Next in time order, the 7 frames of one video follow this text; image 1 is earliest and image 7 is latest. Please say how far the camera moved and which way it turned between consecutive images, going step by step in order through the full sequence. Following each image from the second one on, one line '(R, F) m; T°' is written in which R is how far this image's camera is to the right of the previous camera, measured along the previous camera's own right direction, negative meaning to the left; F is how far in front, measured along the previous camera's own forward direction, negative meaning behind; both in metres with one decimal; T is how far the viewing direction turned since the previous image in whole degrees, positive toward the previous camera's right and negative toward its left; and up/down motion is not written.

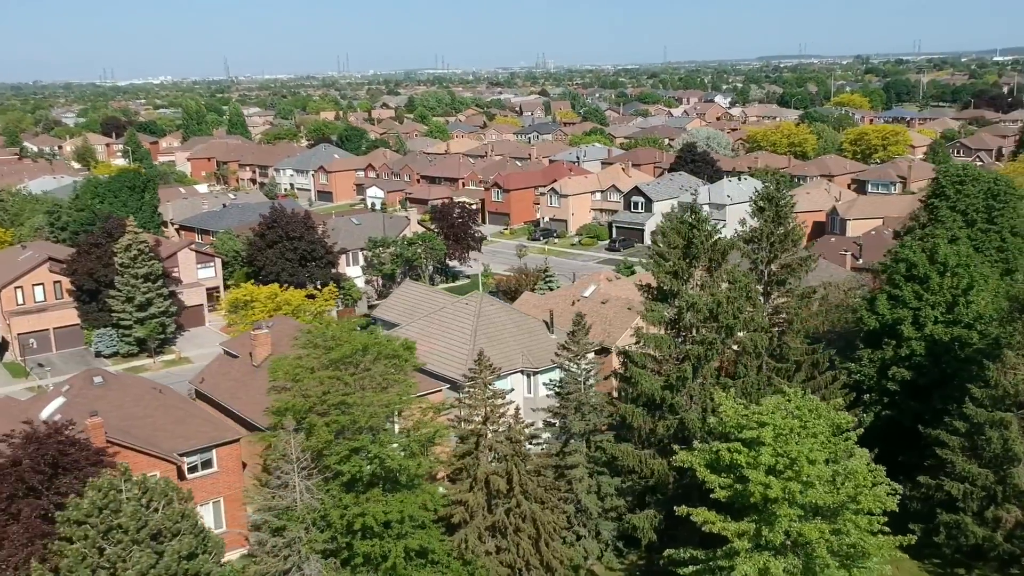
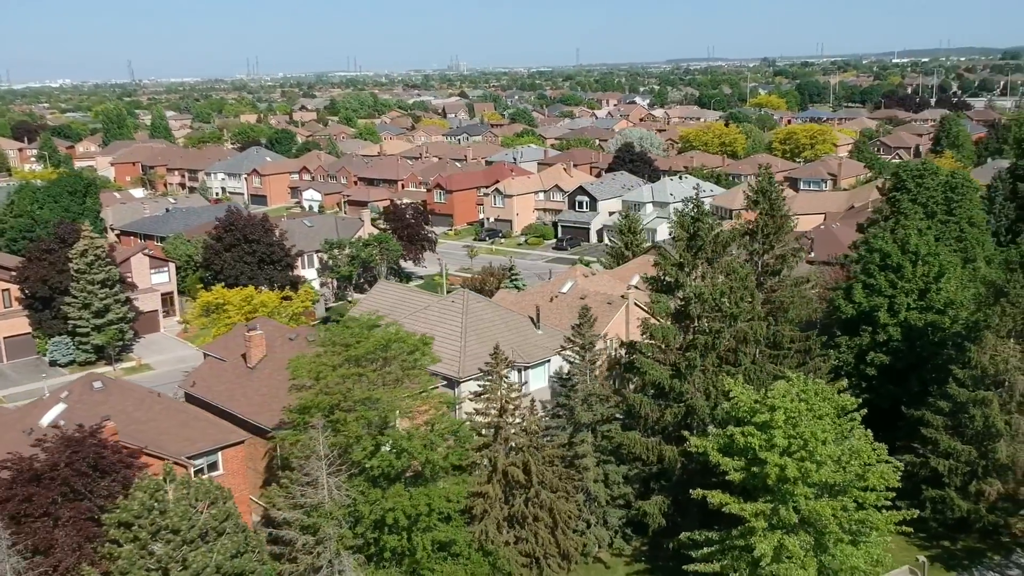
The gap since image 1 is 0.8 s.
(-2.3, -0.3) m; +5°
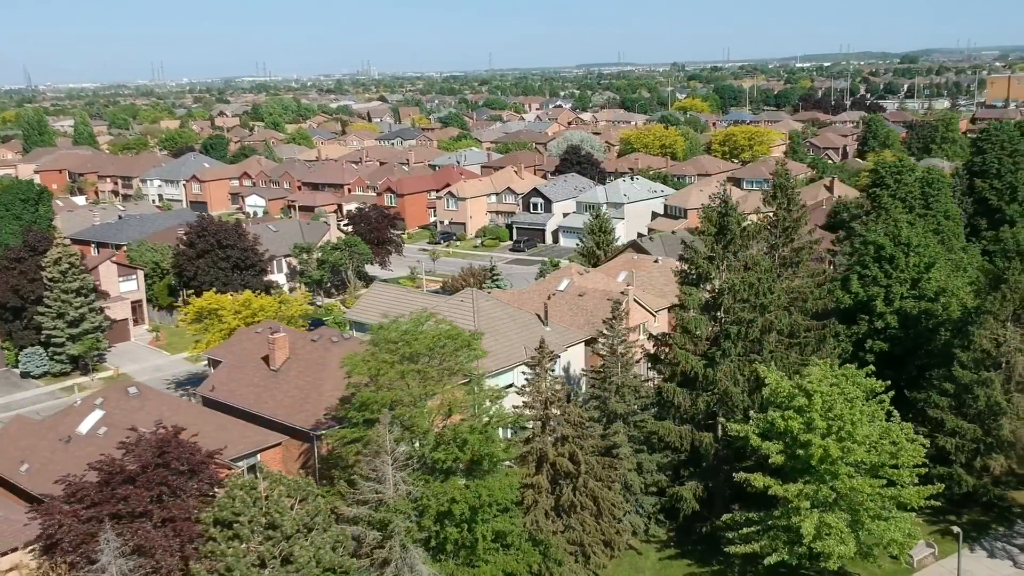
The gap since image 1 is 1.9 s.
(-3.1, -0.5) m; +5°
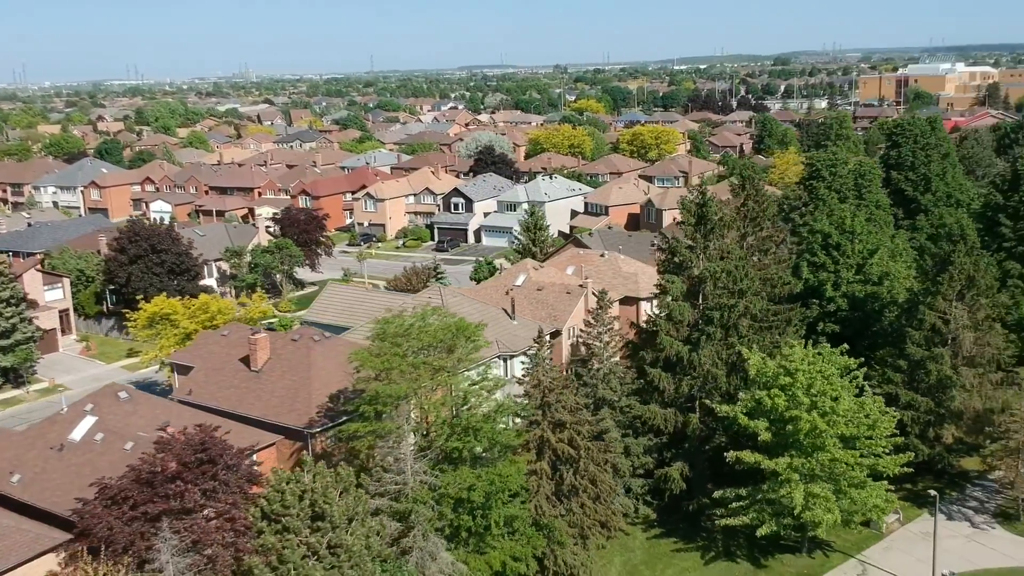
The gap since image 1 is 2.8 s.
(-2.7, -0.4) m; +6°
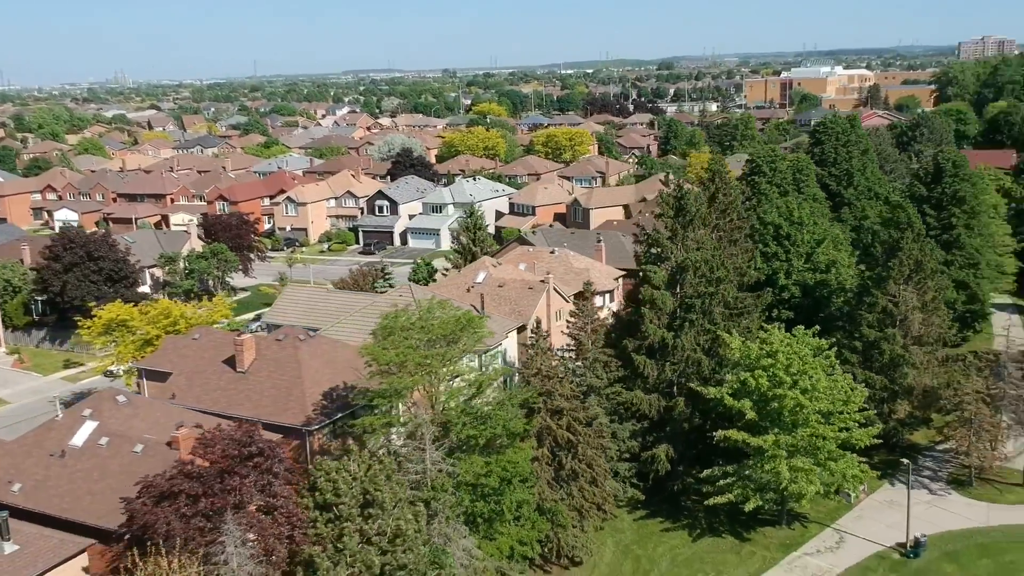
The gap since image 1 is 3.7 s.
(-2.7, -0.6) m; +6°
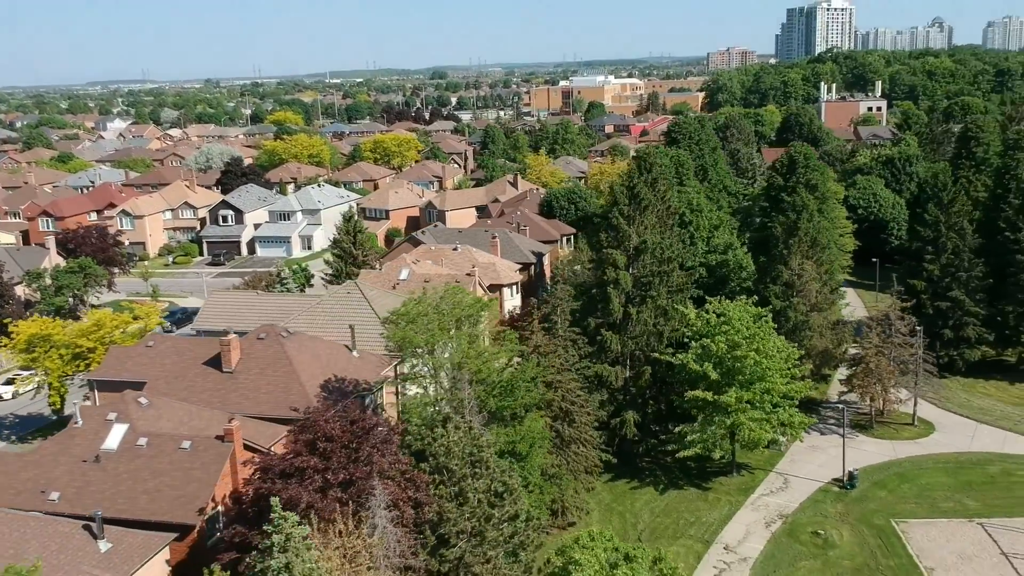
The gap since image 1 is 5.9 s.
(-6.0, -1.3) m; +13°
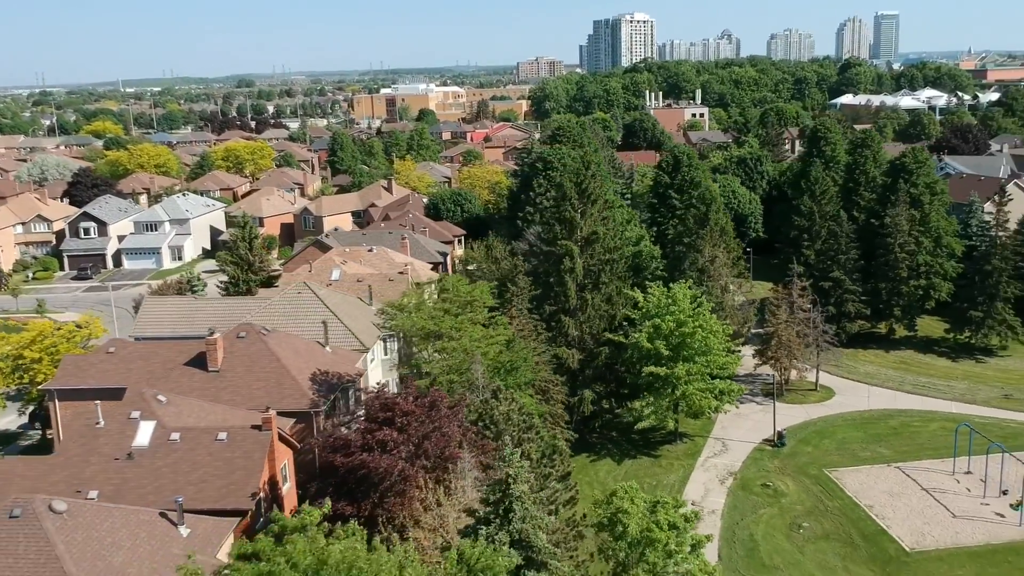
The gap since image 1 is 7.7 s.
(-4.9, -1.6) m; +11°
